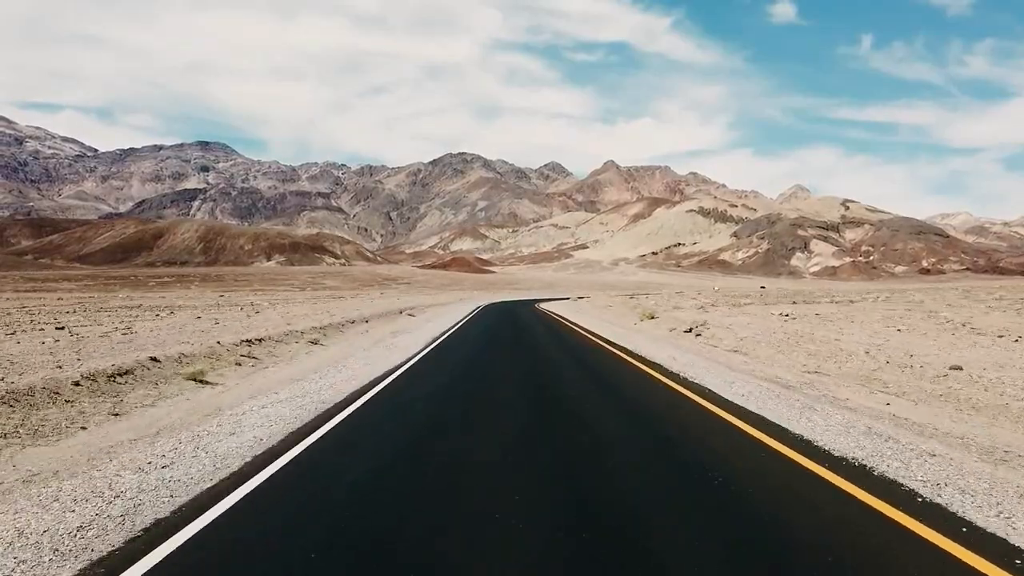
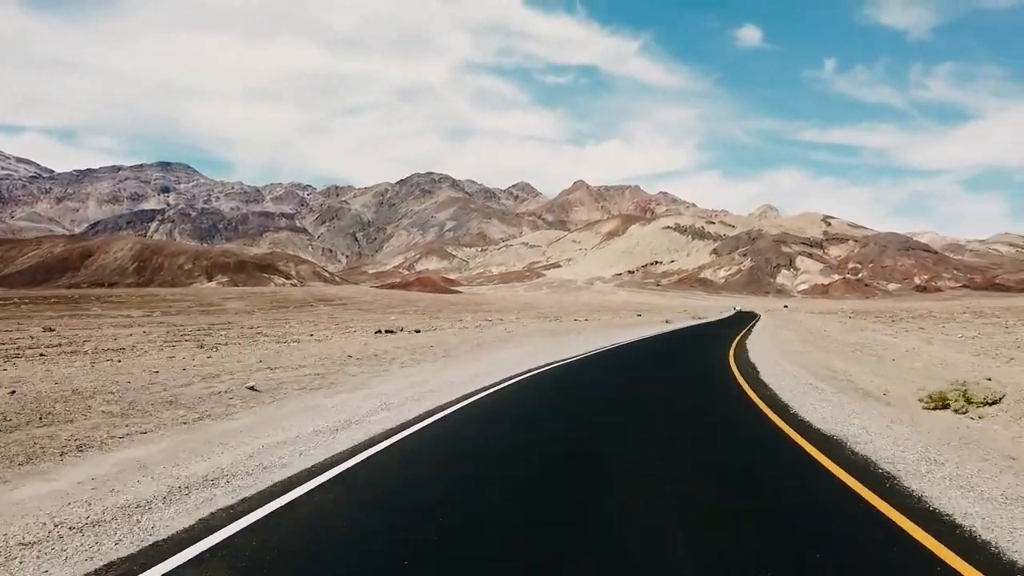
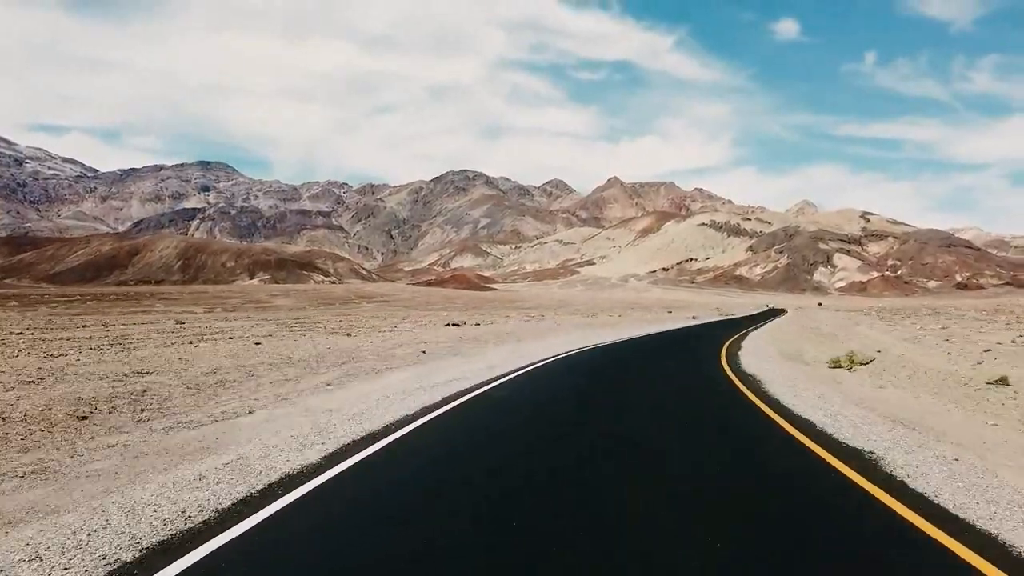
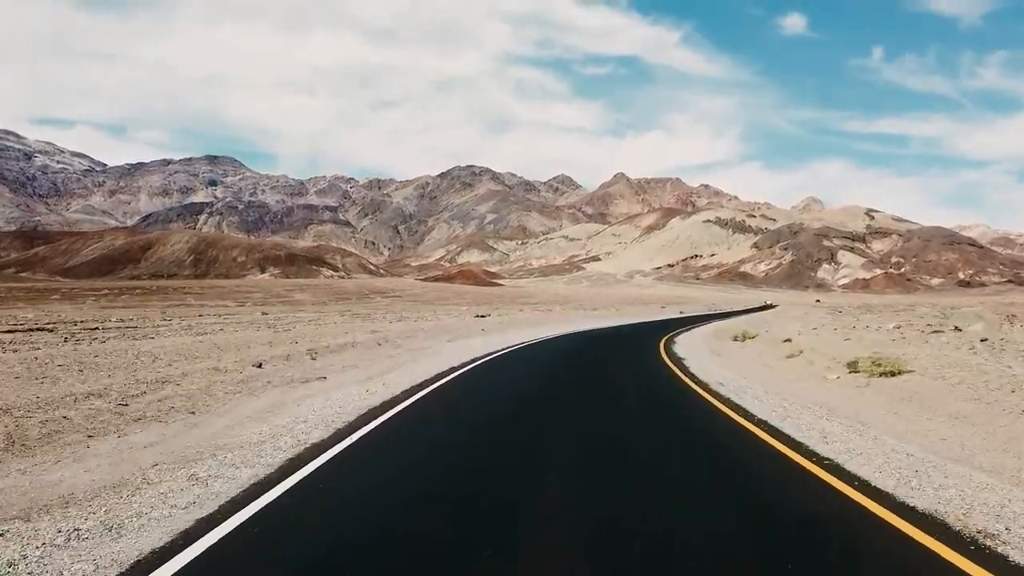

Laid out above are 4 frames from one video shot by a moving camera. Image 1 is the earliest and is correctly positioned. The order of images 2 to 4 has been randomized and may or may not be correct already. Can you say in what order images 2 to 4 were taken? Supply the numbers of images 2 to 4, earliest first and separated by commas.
4, 3, 2
